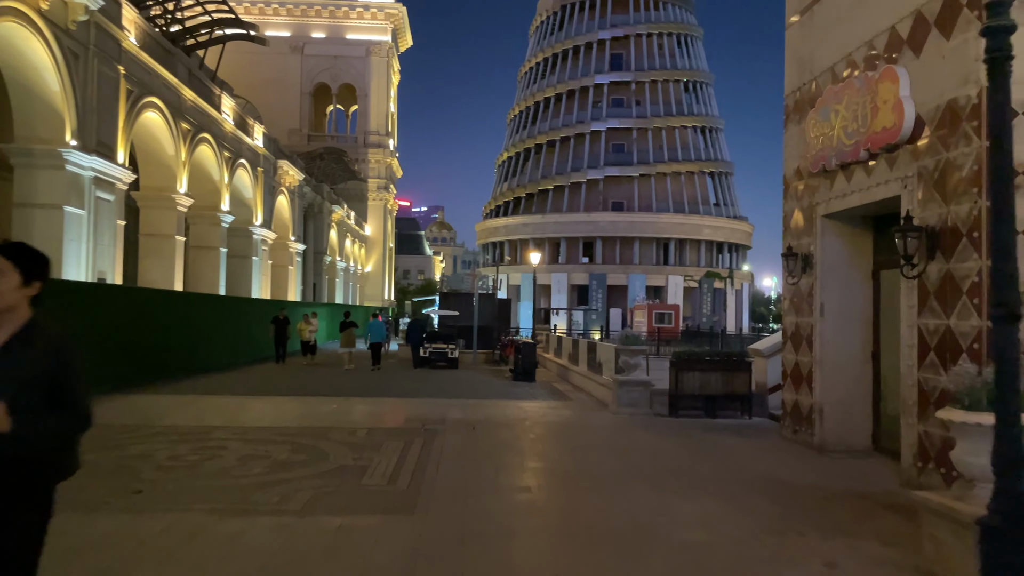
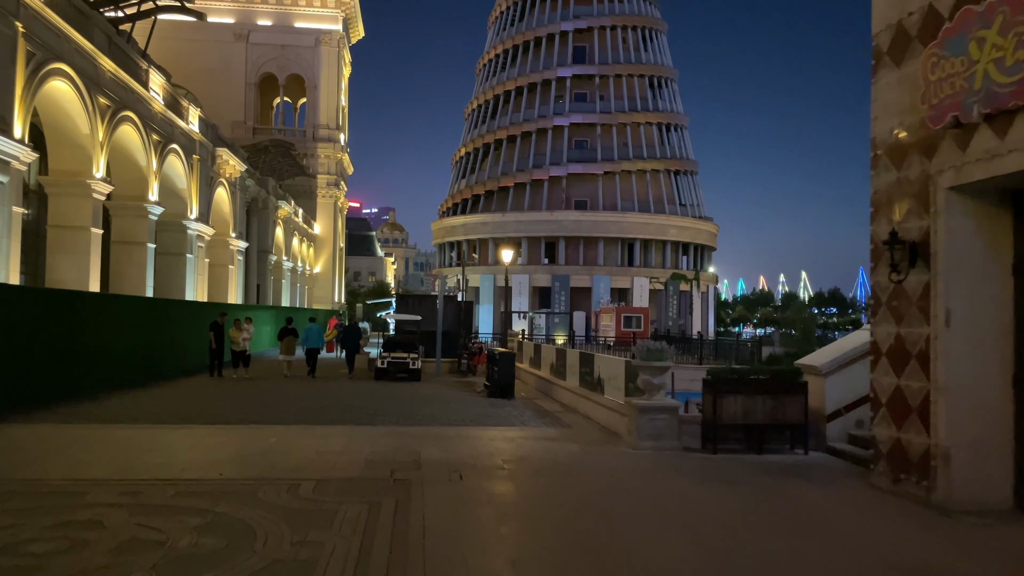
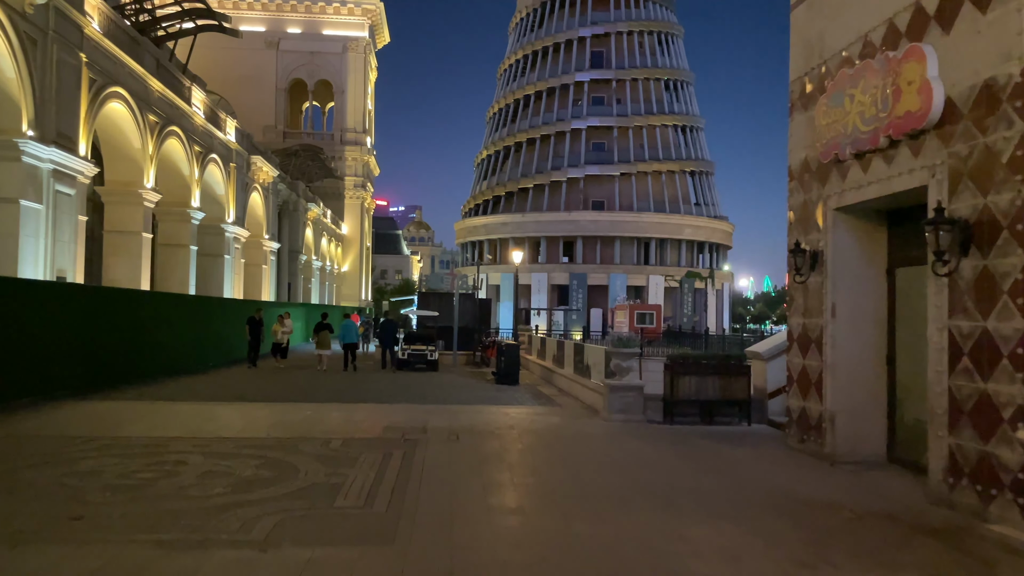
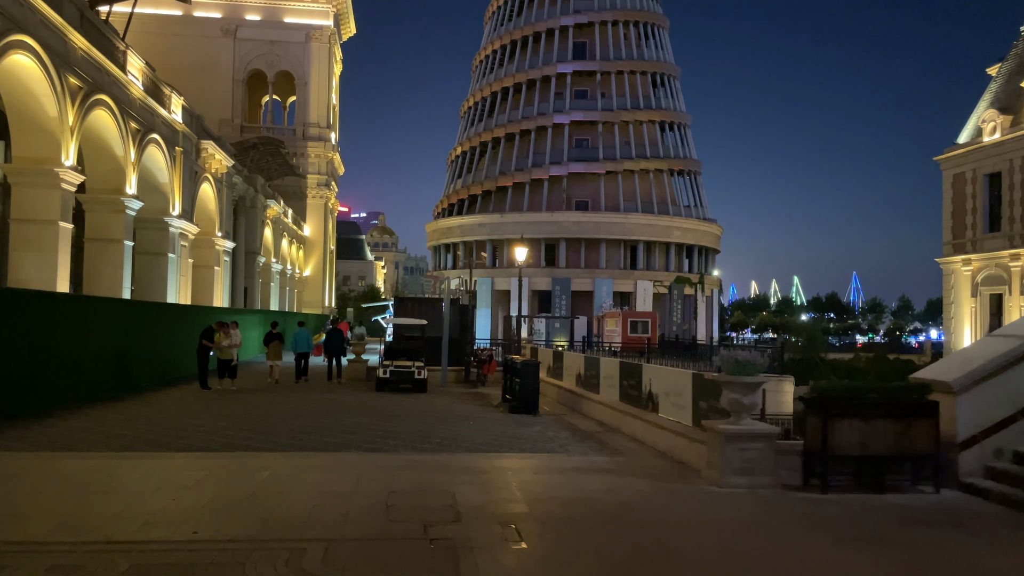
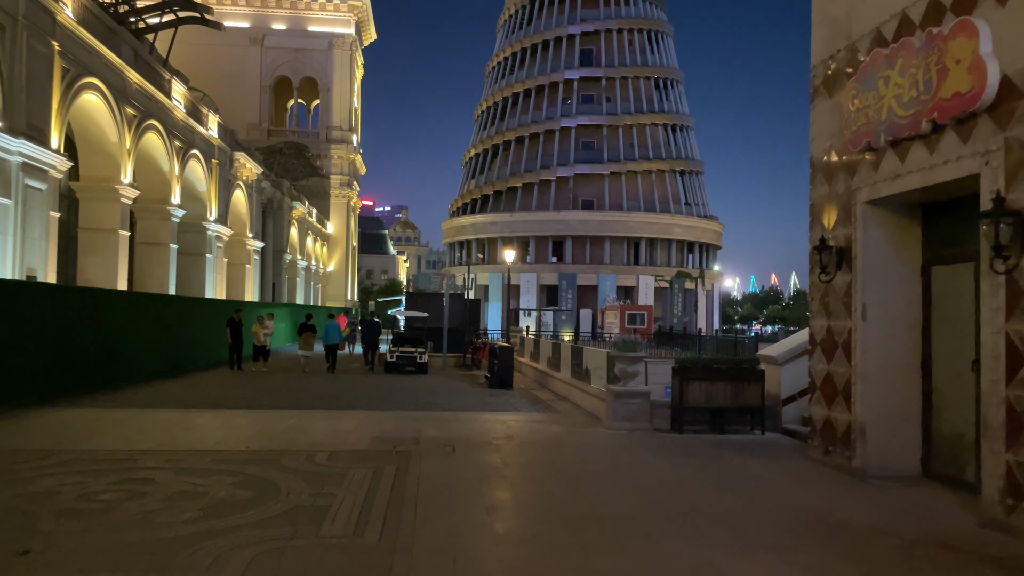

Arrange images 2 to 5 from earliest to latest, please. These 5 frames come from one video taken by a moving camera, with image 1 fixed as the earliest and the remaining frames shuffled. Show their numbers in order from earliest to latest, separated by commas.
3, 5, 2, 4
